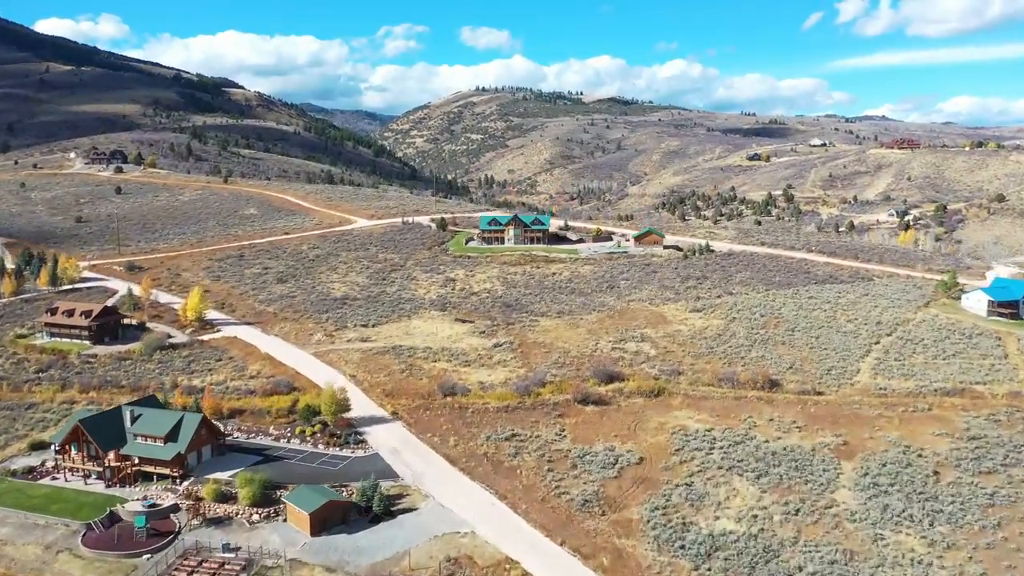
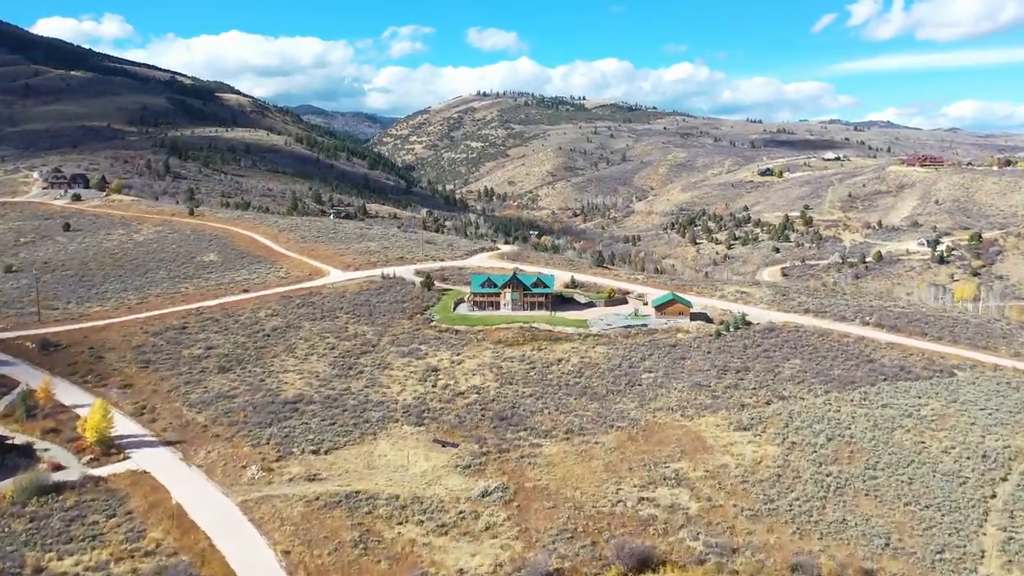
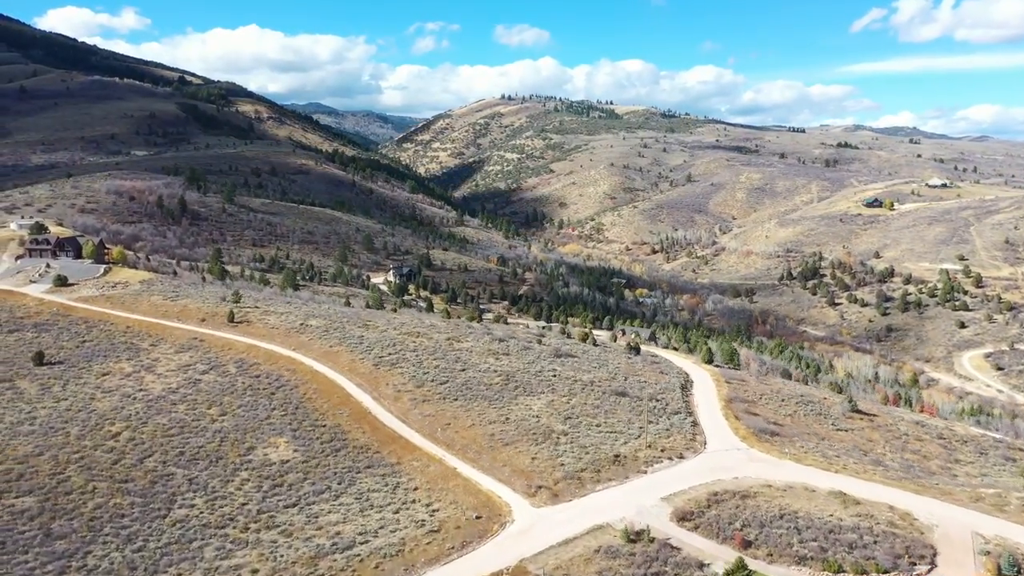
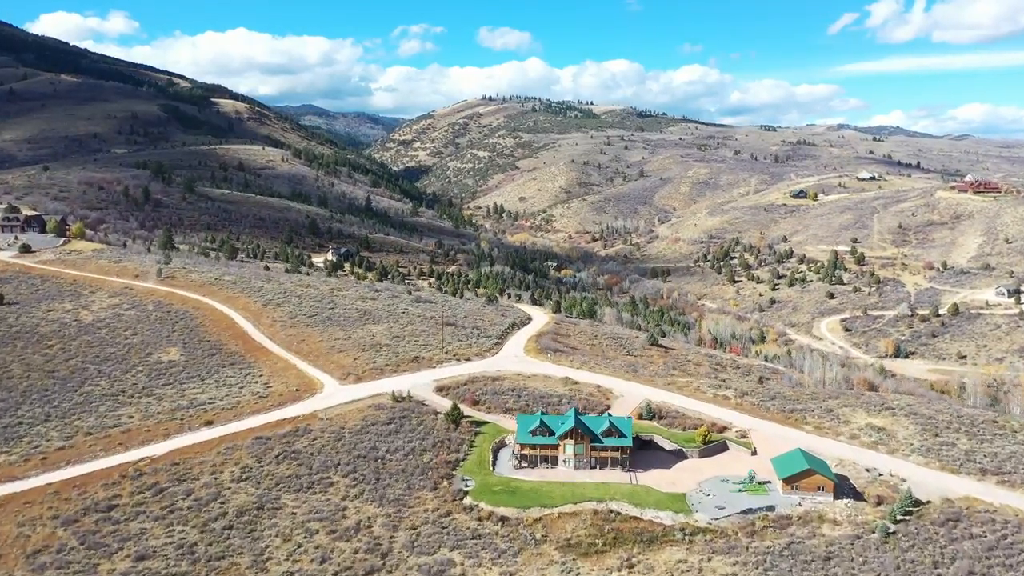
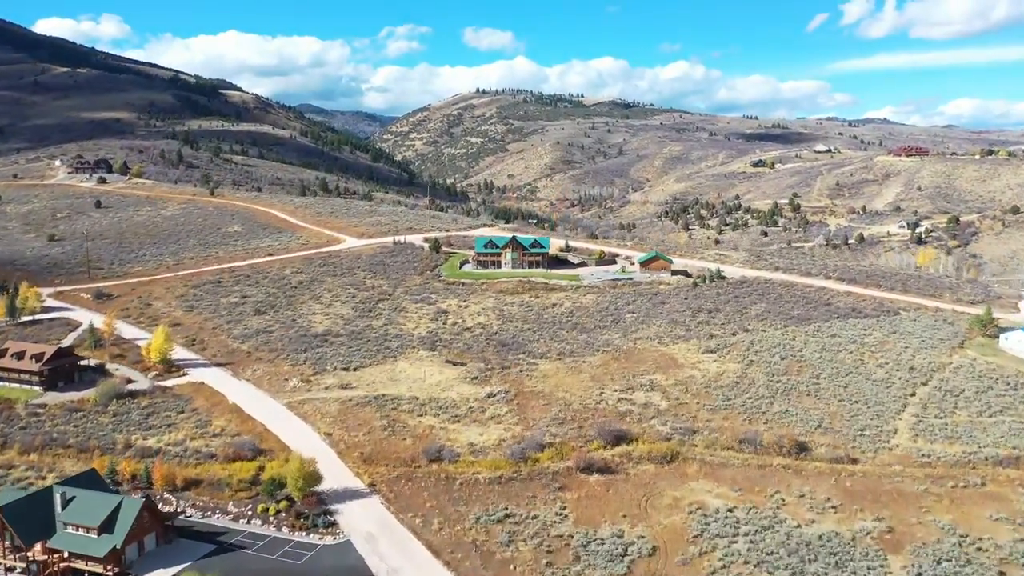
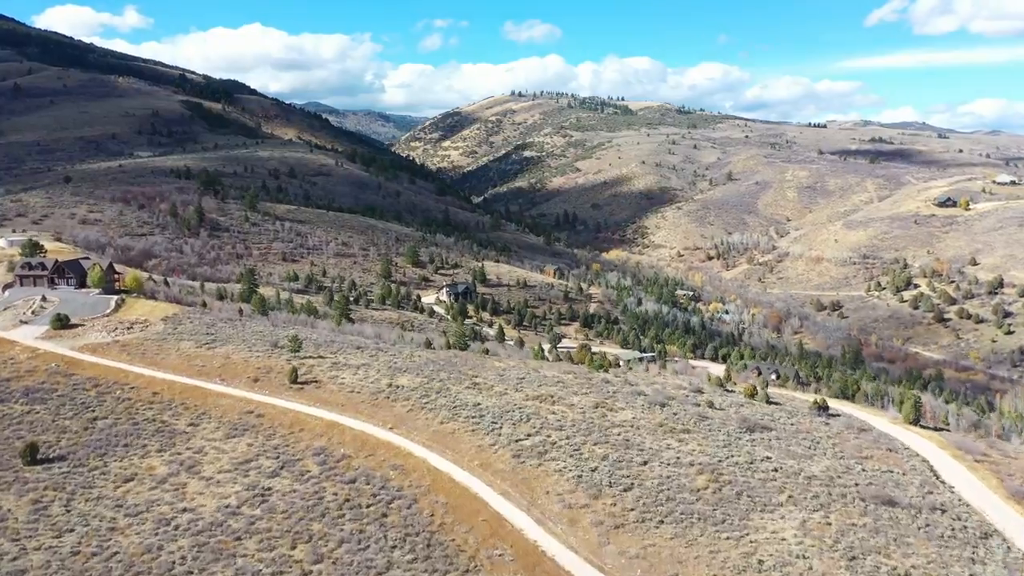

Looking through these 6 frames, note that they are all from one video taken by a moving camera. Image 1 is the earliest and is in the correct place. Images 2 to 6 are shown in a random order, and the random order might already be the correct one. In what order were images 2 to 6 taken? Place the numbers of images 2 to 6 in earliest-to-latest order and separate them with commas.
5, 2, 4, 3, 6
